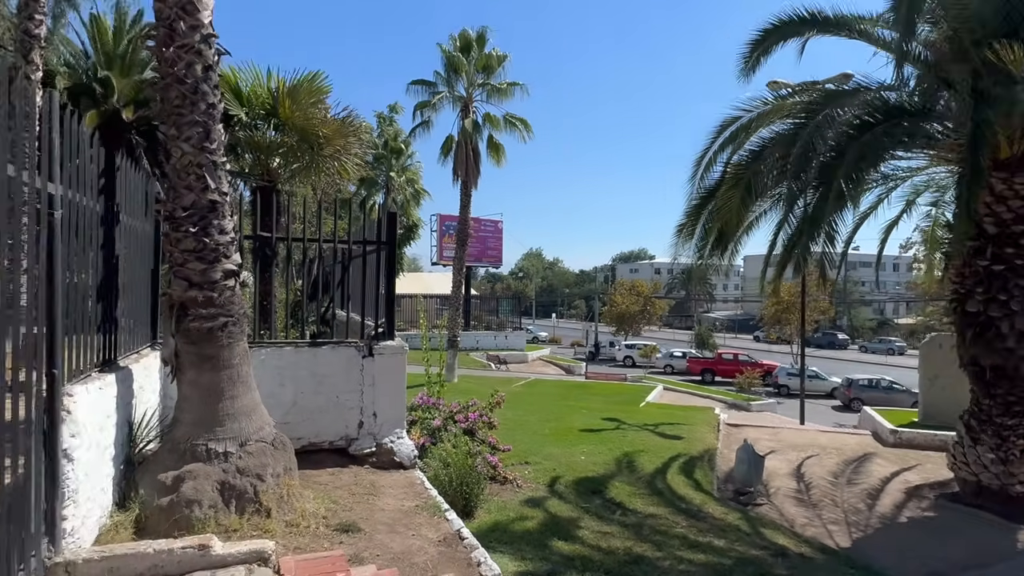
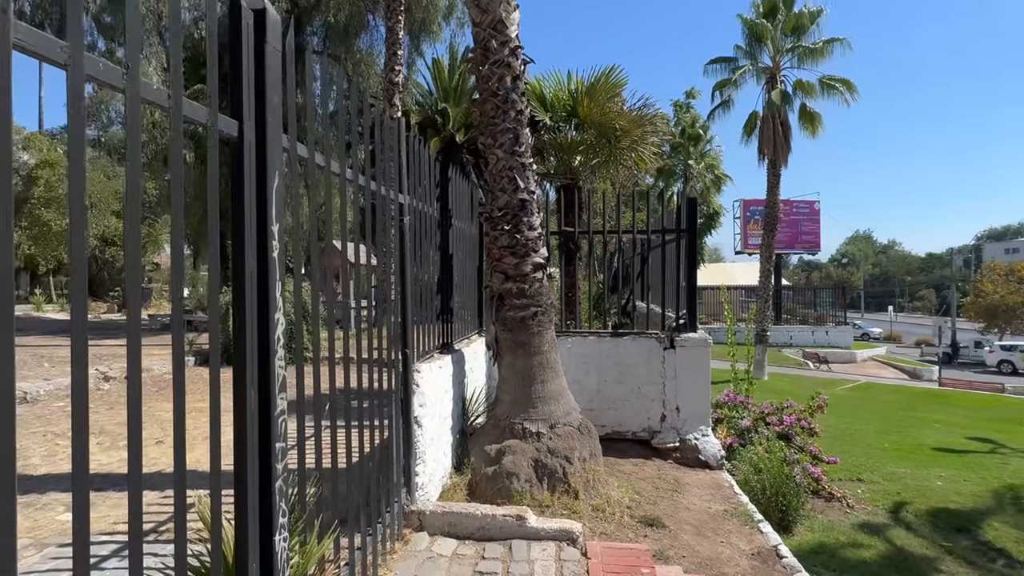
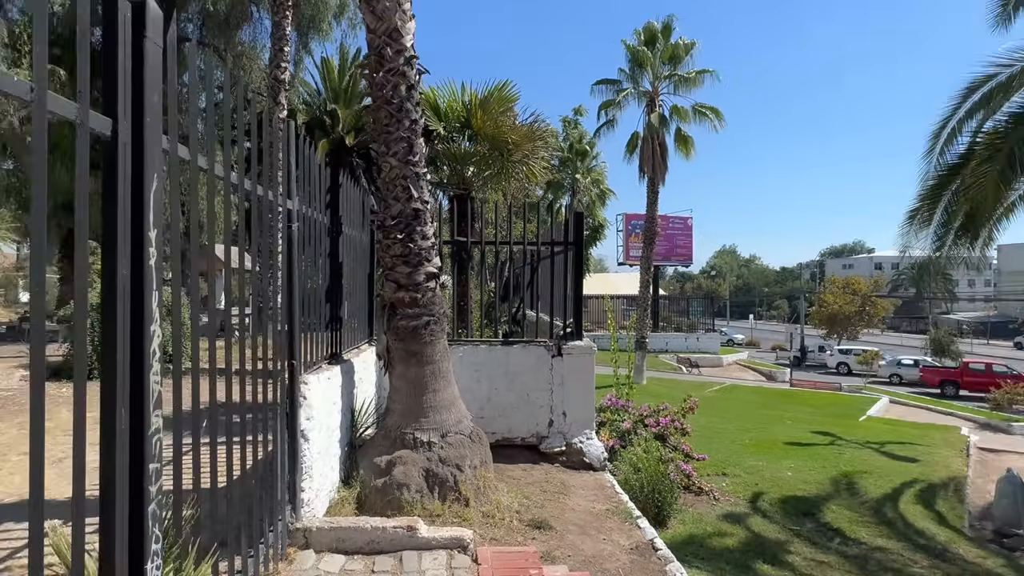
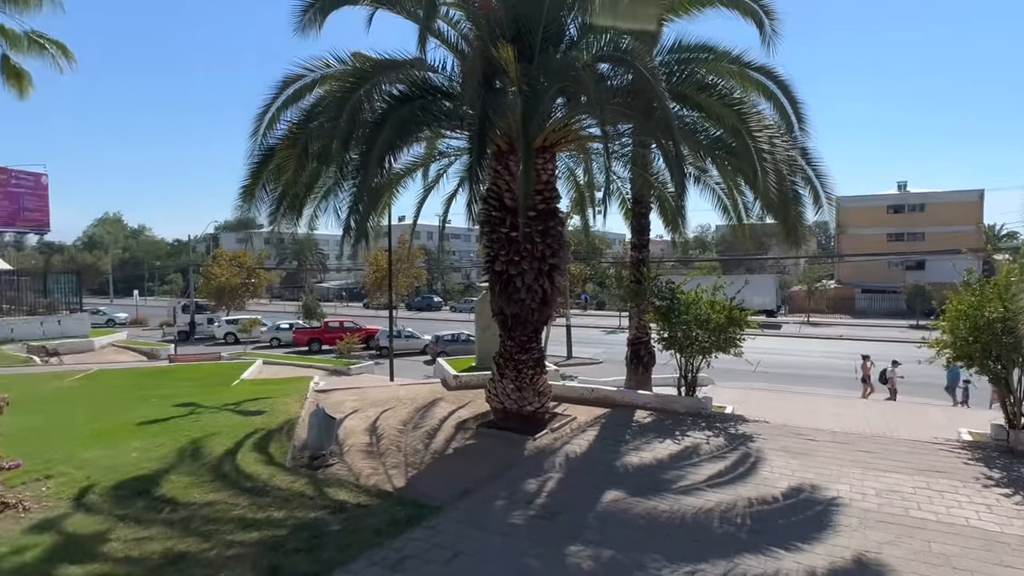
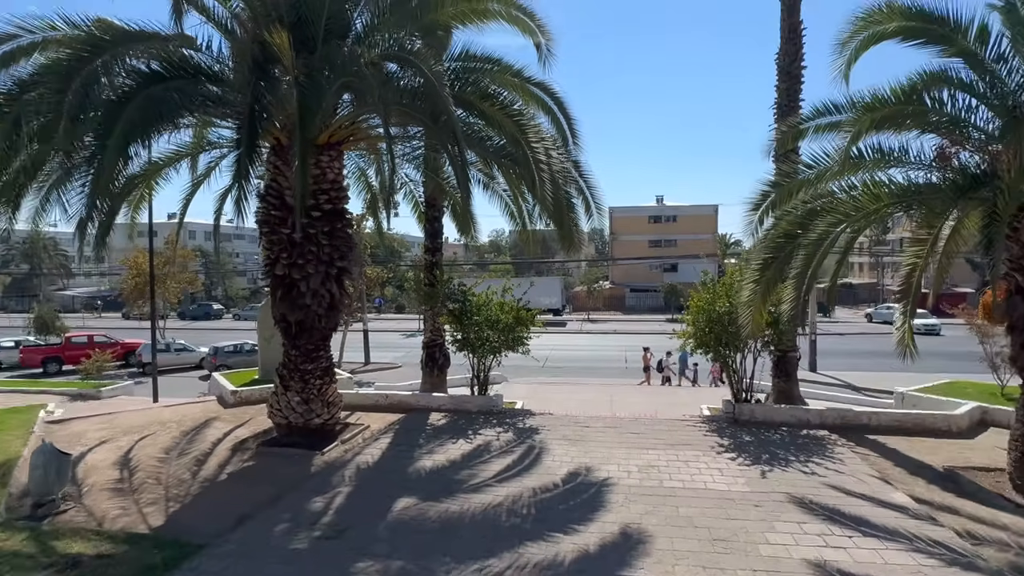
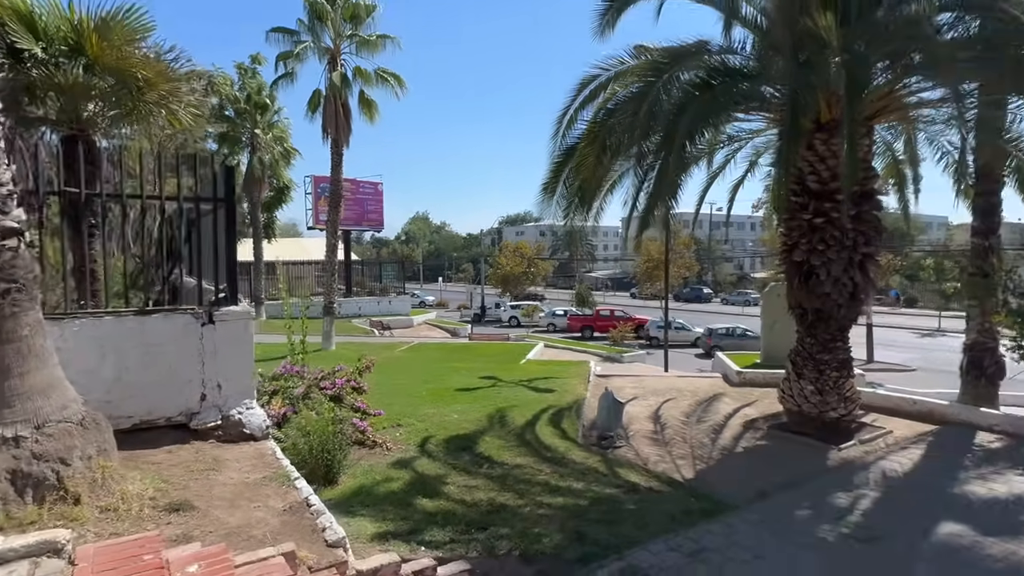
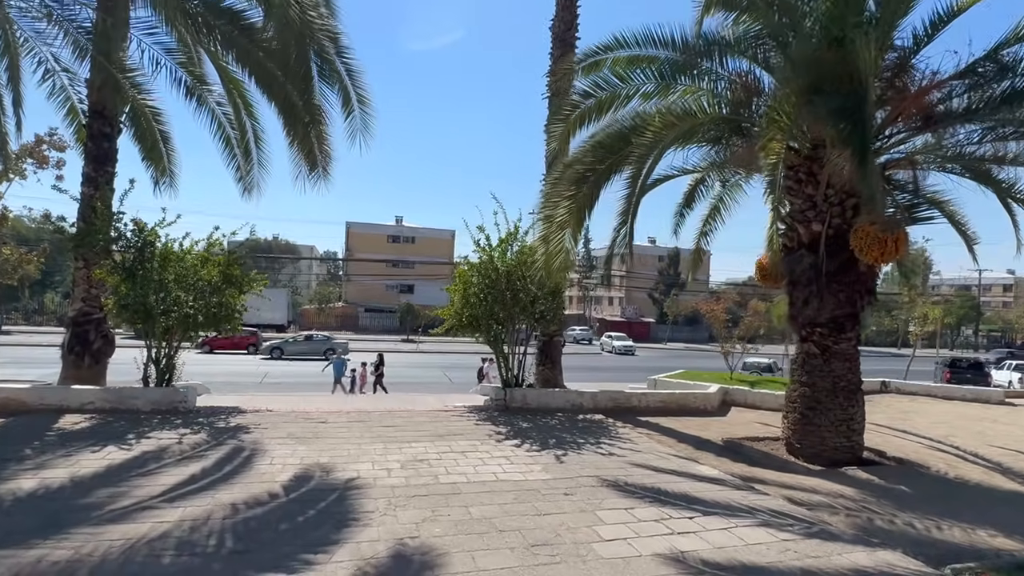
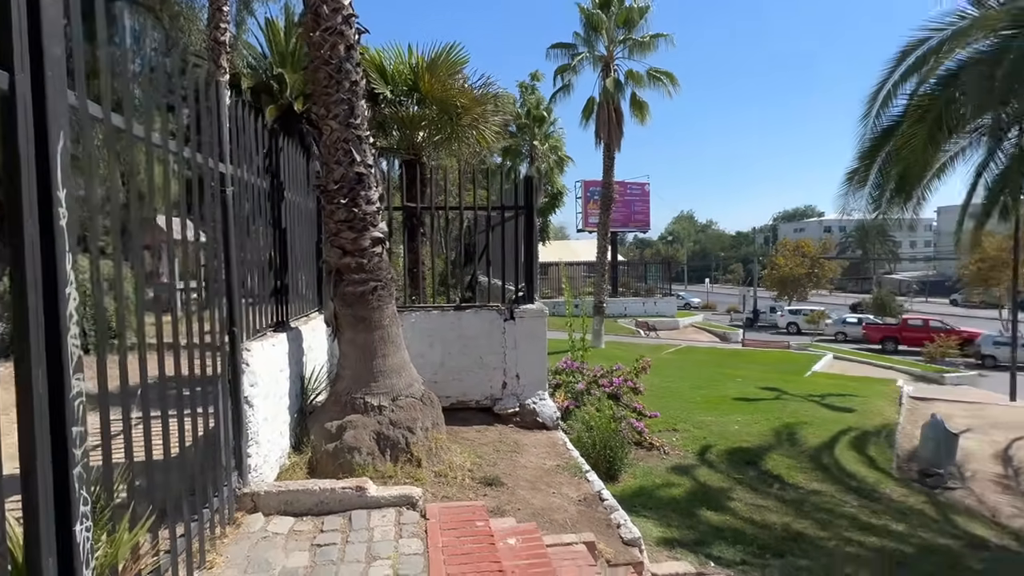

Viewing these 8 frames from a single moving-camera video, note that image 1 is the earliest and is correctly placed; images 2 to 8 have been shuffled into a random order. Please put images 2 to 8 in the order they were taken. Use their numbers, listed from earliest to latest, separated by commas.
3, 2, 8, 6, 4, 5, 7
